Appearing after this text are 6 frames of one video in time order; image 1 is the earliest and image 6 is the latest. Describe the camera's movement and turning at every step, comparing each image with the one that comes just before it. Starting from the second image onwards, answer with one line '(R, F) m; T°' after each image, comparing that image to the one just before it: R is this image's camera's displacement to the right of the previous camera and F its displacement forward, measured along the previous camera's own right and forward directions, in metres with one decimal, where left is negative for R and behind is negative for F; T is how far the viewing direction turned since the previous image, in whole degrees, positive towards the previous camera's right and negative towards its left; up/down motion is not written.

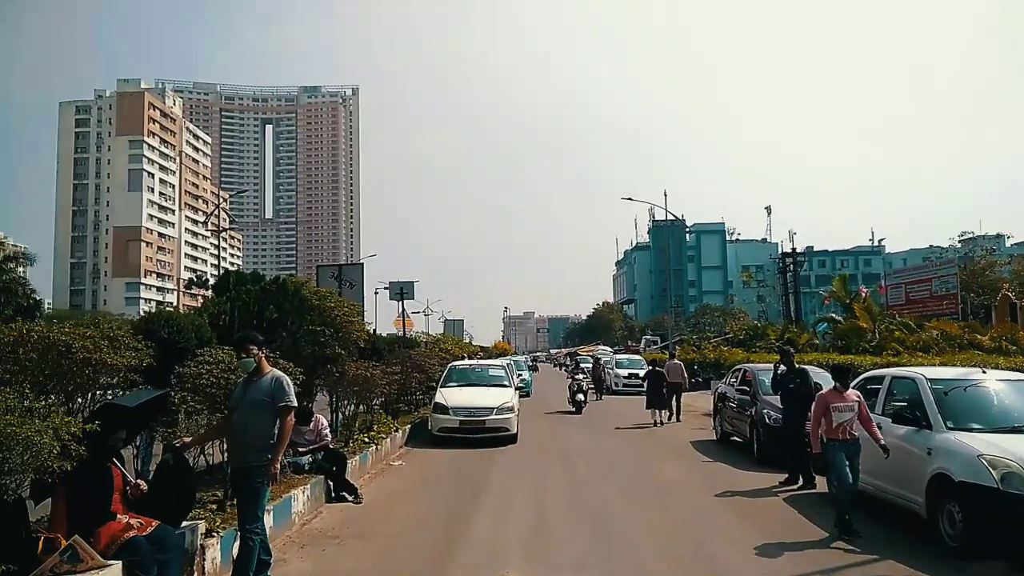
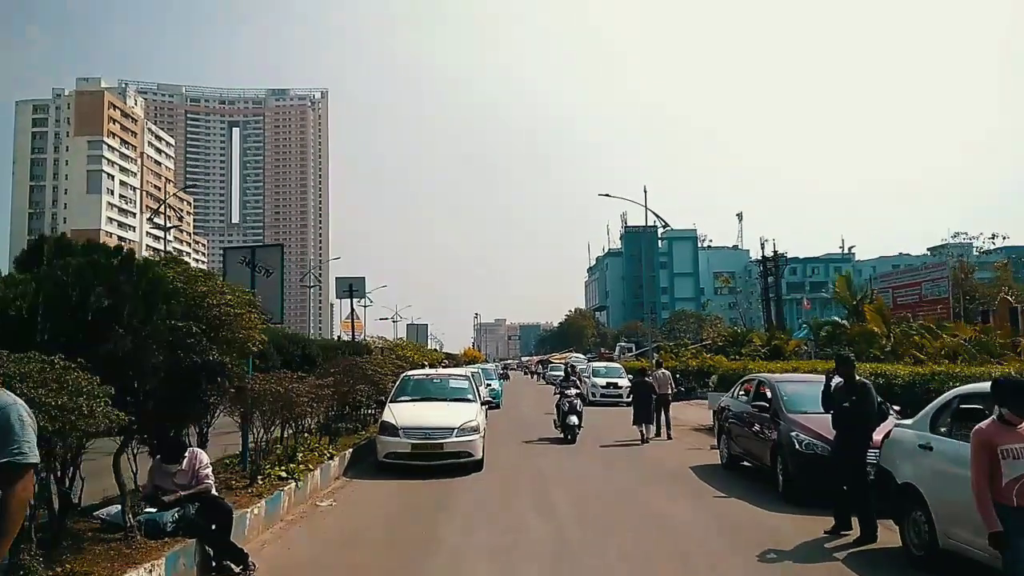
(+0.1, +3.0) m; +2°
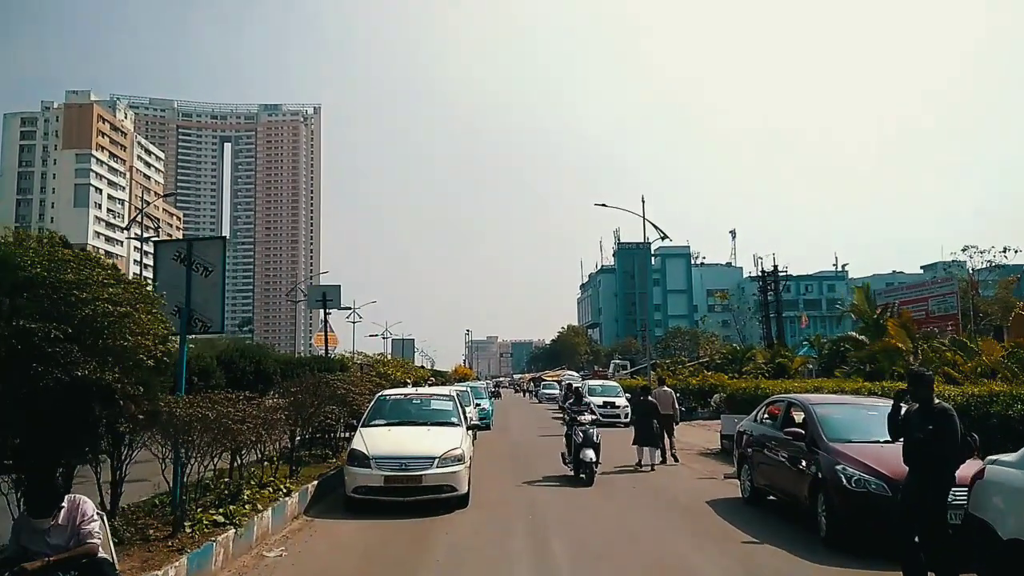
(0.0, +1.8) m; +1°
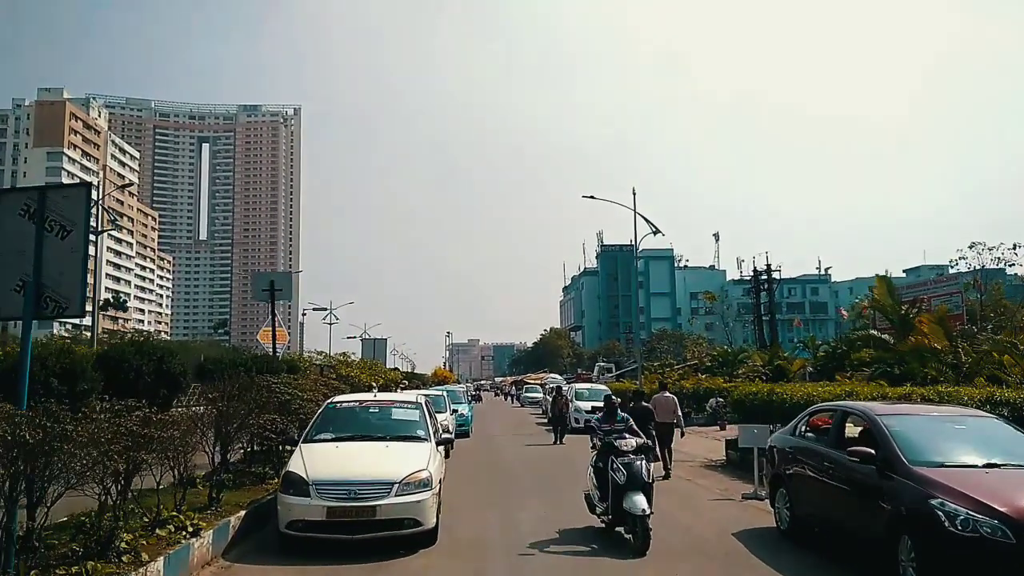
(0.0, +2.5) m; +1°
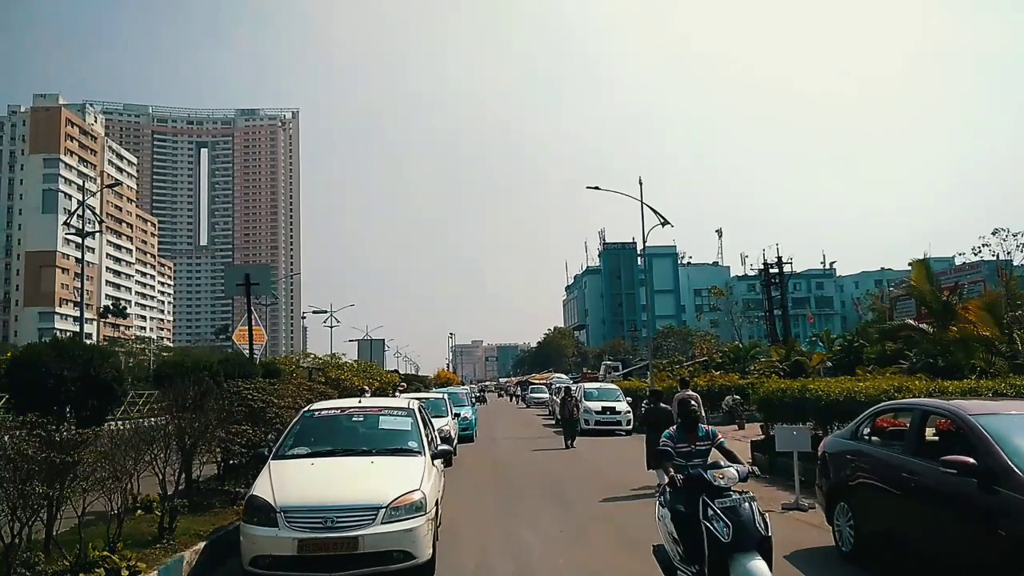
(0.0, +1.5) m; 0°
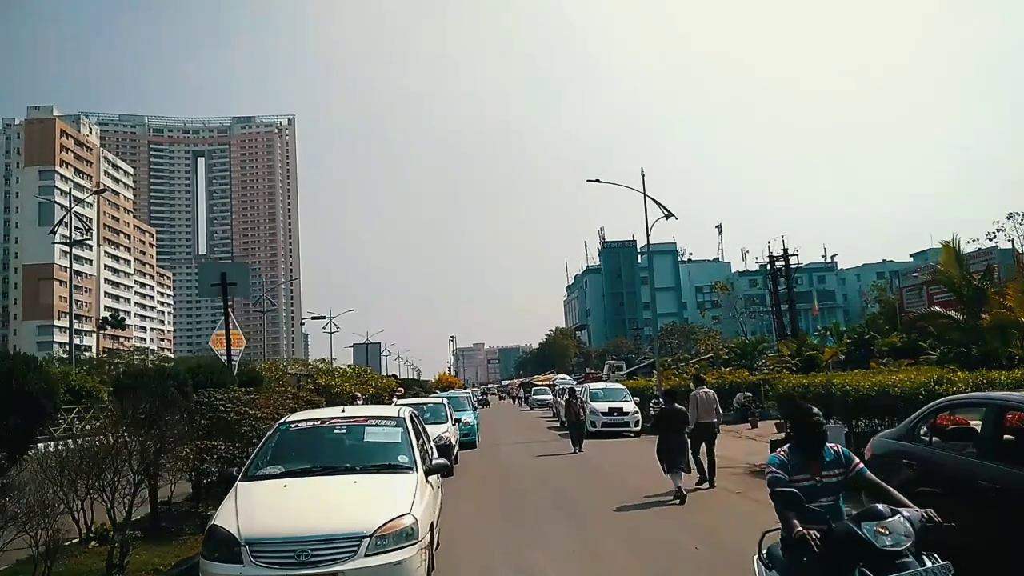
(0.0, +1.1) m; 0°
